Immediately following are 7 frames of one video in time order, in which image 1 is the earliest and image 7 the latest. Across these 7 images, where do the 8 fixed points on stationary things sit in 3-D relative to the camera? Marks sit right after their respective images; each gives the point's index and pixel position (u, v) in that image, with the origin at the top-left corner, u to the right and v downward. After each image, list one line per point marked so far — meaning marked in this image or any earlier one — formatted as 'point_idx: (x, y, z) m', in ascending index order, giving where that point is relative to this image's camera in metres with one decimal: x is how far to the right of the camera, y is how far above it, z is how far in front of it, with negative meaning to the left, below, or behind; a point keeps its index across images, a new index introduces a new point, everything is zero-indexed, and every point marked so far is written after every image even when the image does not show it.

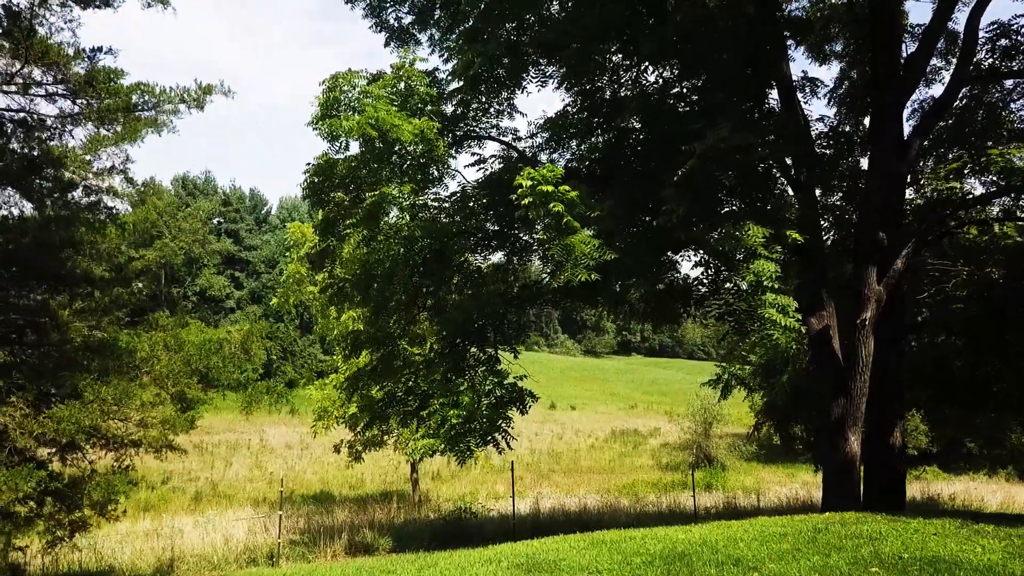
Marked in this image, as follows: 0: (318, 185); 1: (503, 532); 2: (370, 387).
0: (-3.2, +1.8, +11.4) m
1: (-0.2, -4.4, +12.5) m
2: (-2.6, -1.8, +12.7) m
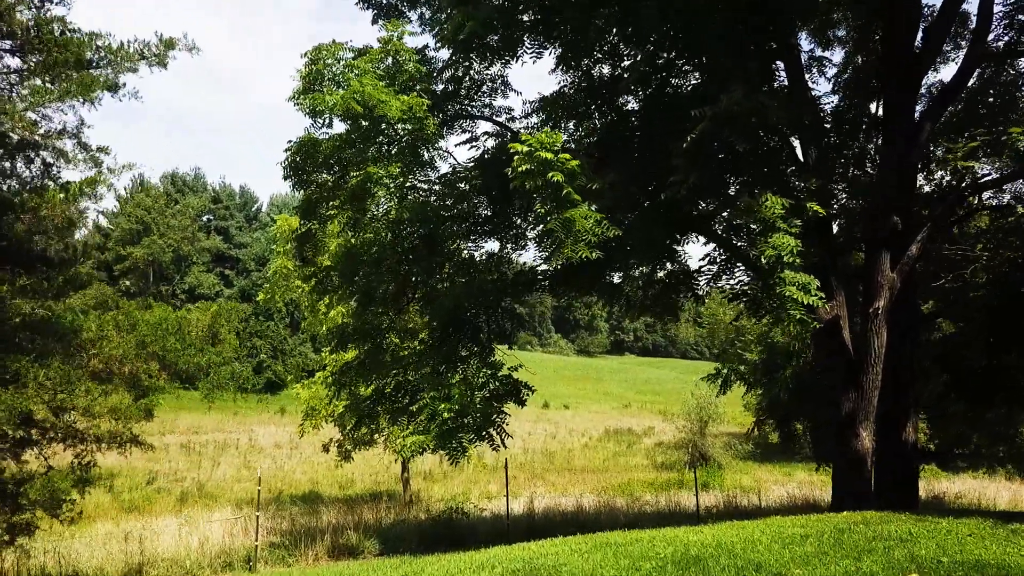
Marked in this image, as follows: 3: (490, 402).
0: (-3.3, +2.0, +10.7) m
1: (-0.3, -4.2, +11.9) m
2: (-2.7, -1.6, +12.1) m
3: (-0.3, -1.6, +10.0) m
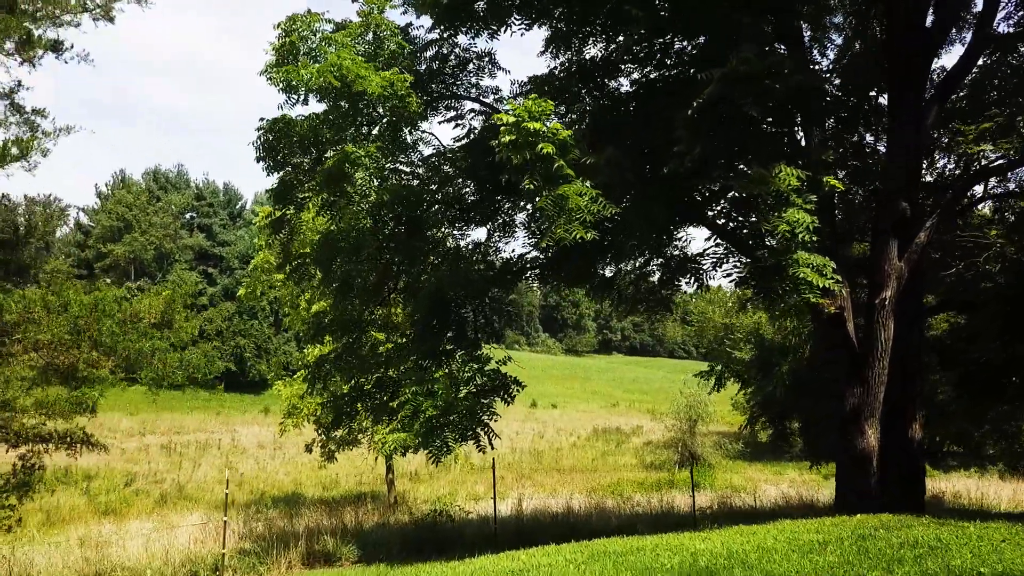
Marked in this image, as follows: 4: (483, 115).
0: (-3.5, +2.1, +10.1) m
1: (-0.5, -4.0, +11.3) m
2: (-2.9, -1.5, +11.5) m
3: (-0.5, -1.5, +9.4) m
4: (-0.5, +2.7, +10.9) m
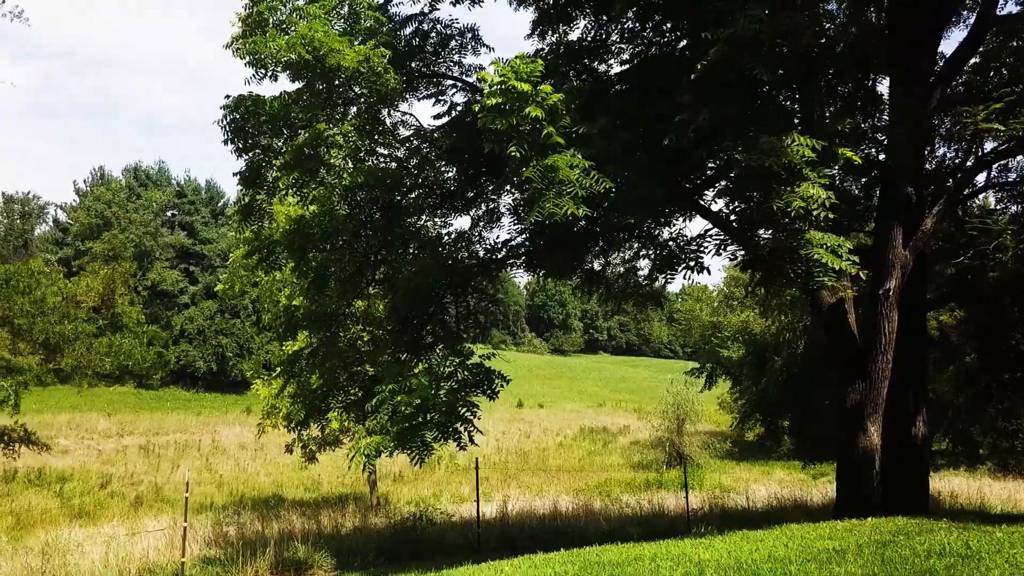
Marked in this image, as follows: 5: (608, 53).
0: (-3.7, +2.3, +9.4) m
1: (-0.7, -3.9, +10.7) m
2: (-3.2, -1.3, +10.9) m
3: (-0.7, -1.4, +8.8) m
4: (-0.7, +2.9, +10.3) m
5: (+1.5, +3.6, +10.7) m
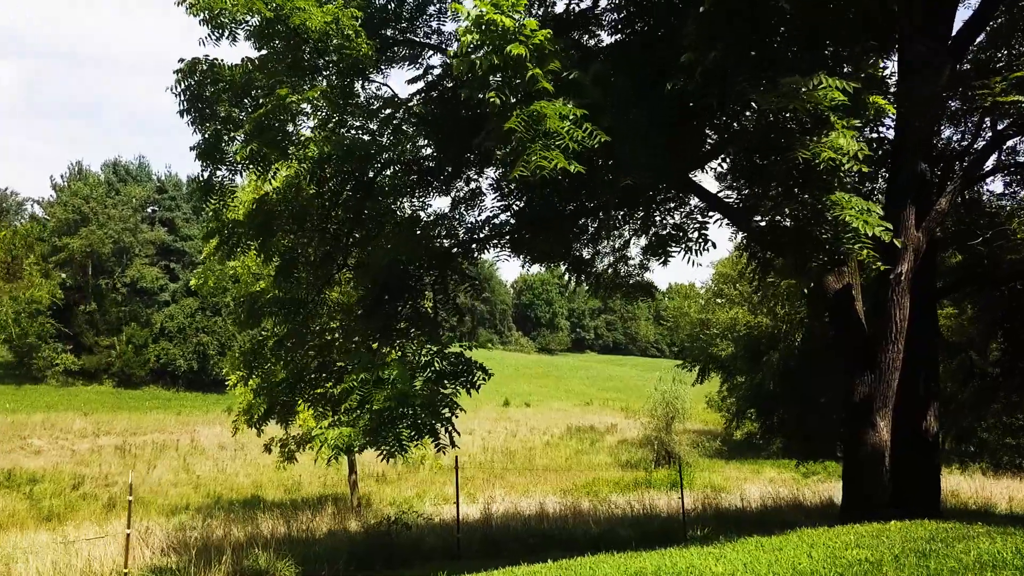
0: (-3.9, +2.5, +8.6) m
1: (-1.0, -3.7, +9.9) m
2: (-3.4, -1.1, +10.1) m
3: (-0.9, -1.2, +8.1) m
4: (-0.9, +3.1, +9.6) m
5: (+1.2, +3.8, +10.0) m
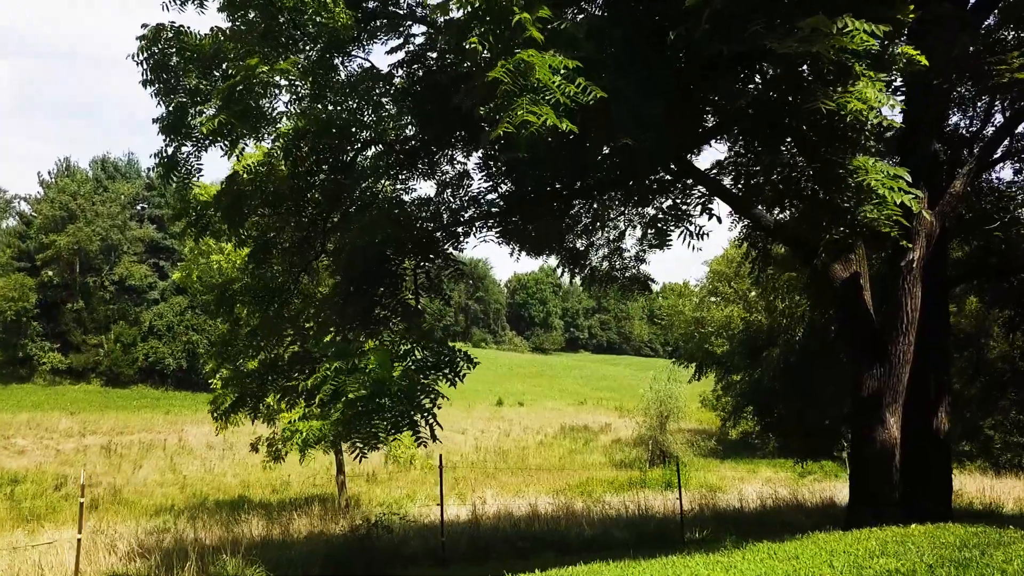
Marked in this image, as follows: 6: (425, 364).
0: (-4.0, +2.6, +8.1) m
1: (-1.1, -3.5, +9.4) m
2: (-3.5, -1.0, +9.5) m
3: (-1.0, -1.0, +7.6) m
4: (-1.0, +3.2, +9.0) m
5: (+1.1, +4.0, +9.5) m
6: (-0.9, -0.9, +7.8) m
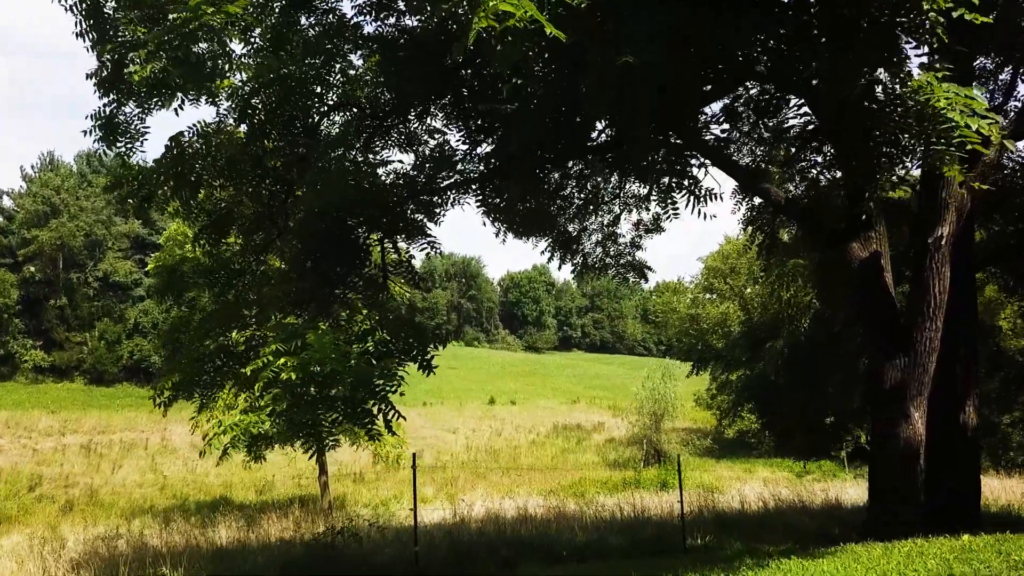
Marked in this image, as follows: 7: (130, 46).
0: (-4.2, +2.8, +7.2) m
1: (-1.3, -3.3, +8.5) m
2: (-3.7, -0.8, +8.6) m
3: (-1.2, -0.8, +6.7) m
4: (-1.2, +3.4, +8.2) m
5: (+0.9, +4.2, +8.6) m
6: (-1.1, -0.7, +6.9) m
7: (-3.8, +2.4, +7.0) m
